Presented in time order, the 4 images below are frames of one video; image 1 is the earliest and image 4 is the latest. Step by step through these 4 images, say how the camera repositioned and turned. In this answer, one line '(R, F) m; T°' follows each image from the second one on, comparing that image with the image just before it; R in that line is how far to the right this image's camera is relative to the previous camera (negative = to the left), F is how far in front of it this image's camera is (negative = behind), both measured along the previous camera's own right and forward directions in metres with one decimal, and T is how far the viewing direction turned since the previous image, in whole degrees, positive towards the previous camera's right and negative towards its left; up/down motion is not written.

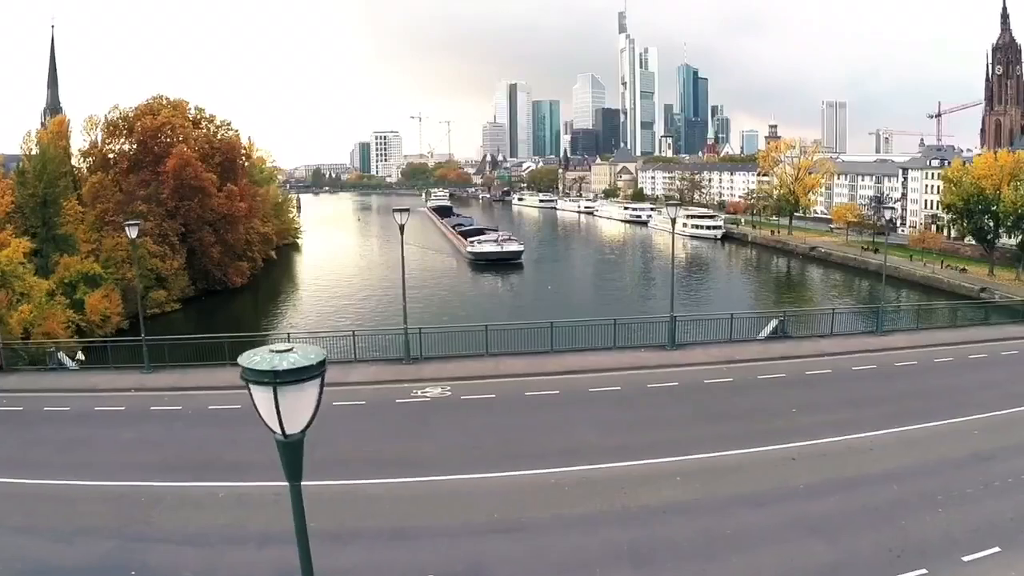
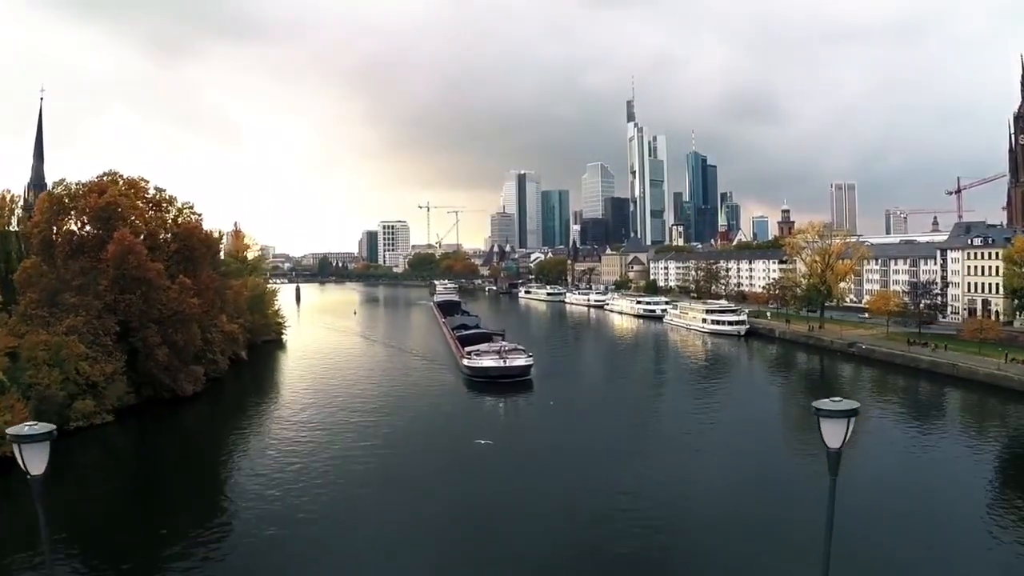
(+0.6, +5.6) m; -1°
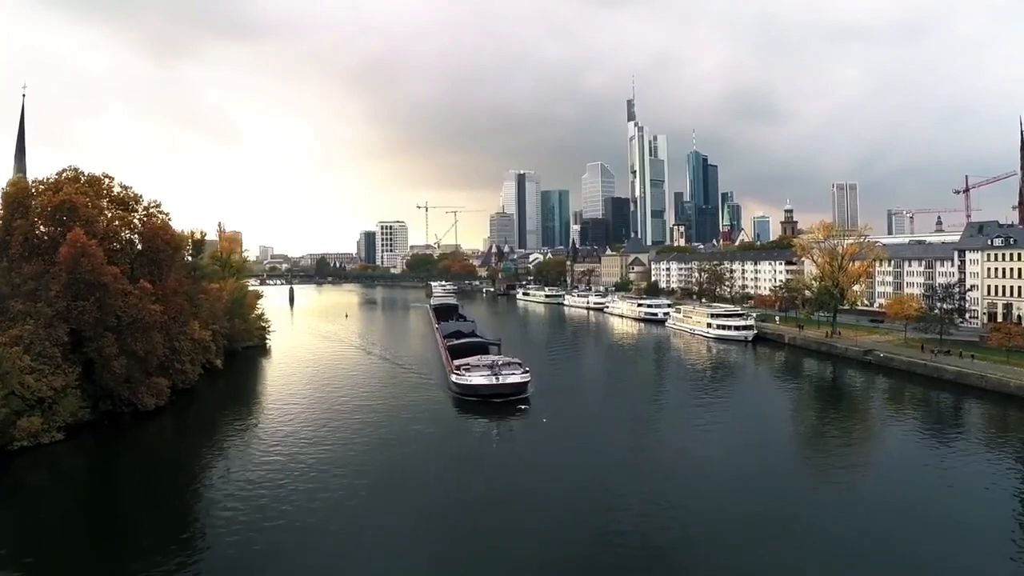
(+0.4, +2.8) m; 0°
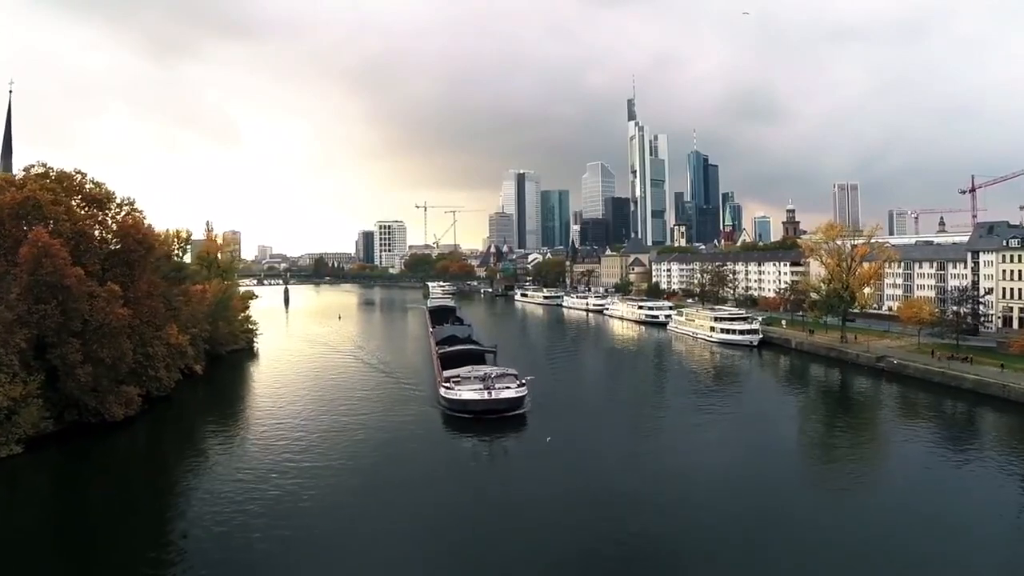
(+0.3, +2.0) m; 0°
